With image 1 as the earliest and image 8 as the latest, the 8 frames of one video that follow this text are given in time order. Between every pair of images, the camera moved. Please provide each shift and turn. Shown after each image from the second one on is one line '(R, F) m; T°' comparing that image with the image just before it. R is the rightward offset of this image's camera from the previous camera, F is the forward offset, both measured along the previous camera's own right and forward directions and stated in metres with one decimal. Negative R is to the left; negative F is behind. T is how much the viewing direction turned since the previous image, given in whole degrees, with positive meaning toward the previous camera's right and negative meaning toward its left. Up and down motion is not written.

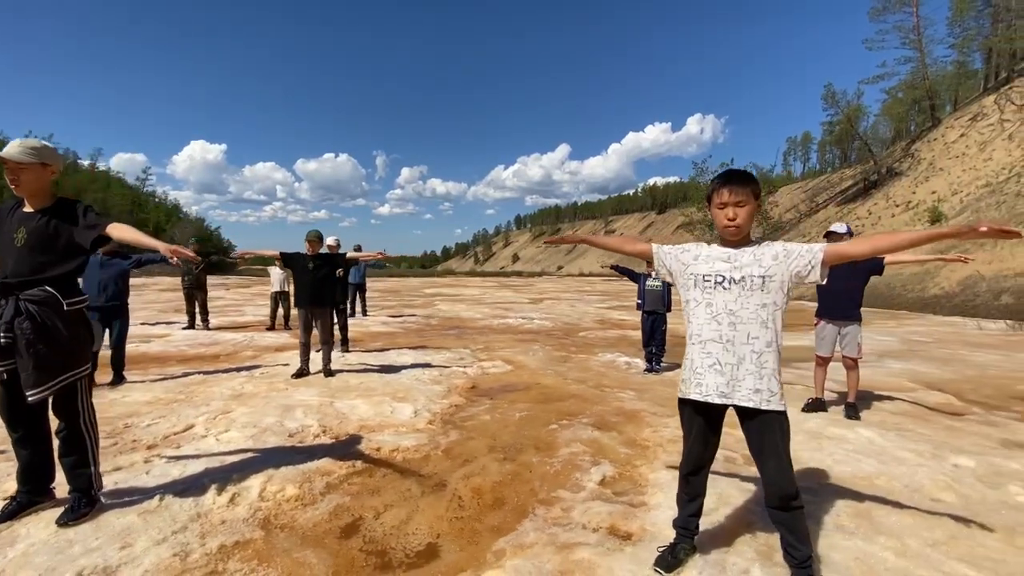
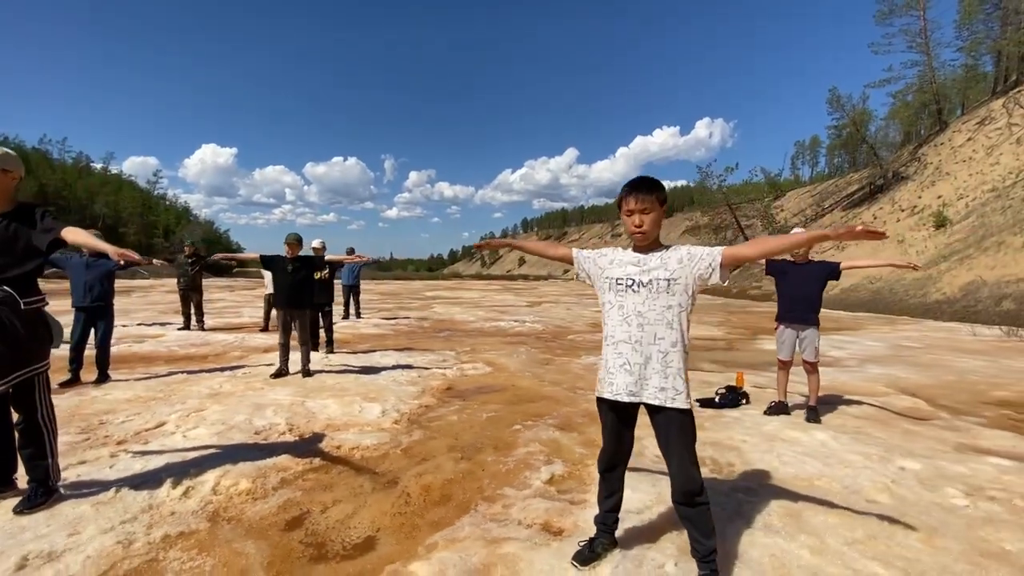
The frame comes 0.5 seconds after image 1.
(+0.5, -0.1) m; -1°
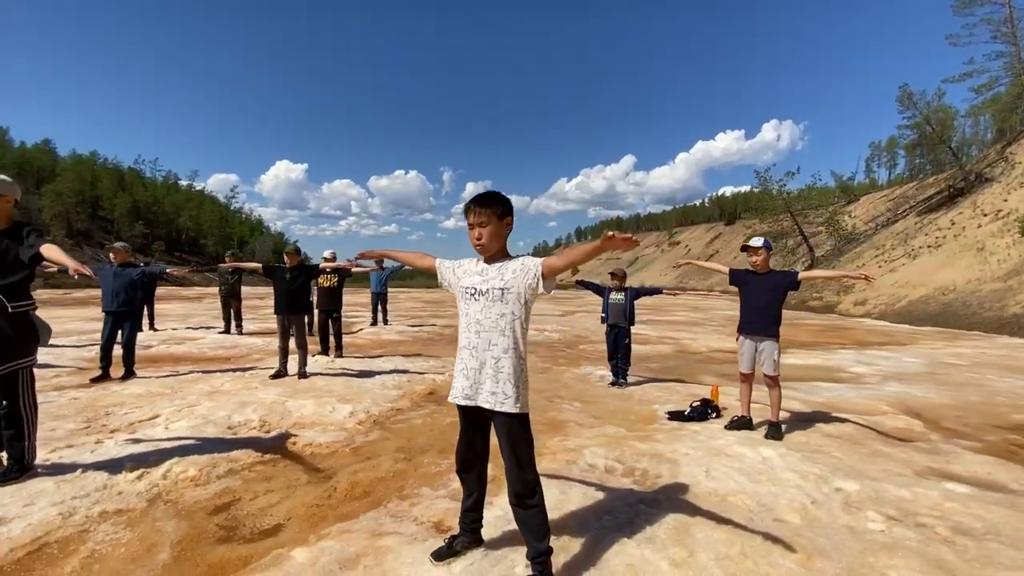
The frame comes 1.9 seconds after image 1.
(+1.2, -0.1) m; -7°
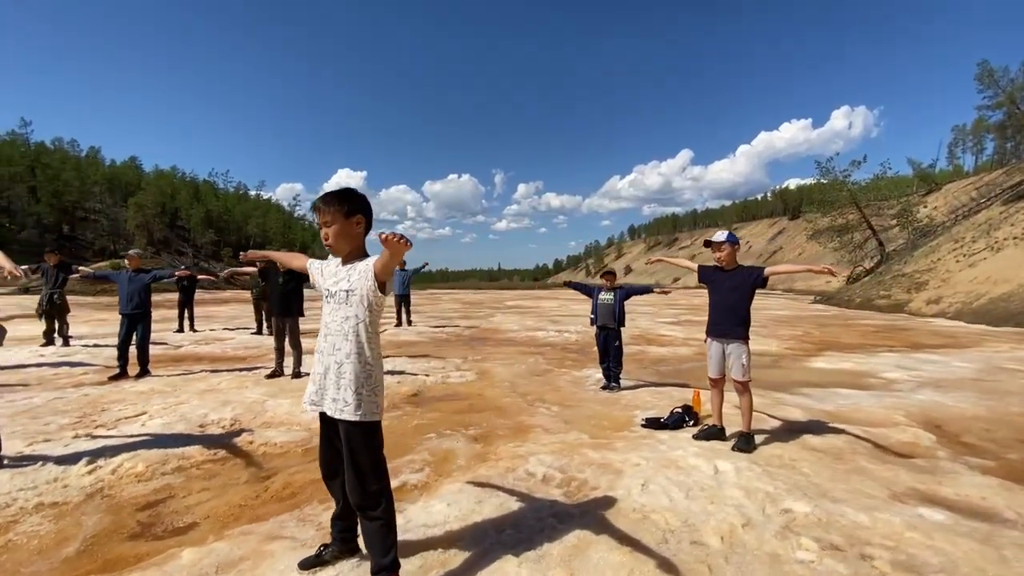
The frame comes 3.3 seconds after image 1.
(+1.1, +0.2) m; -6°
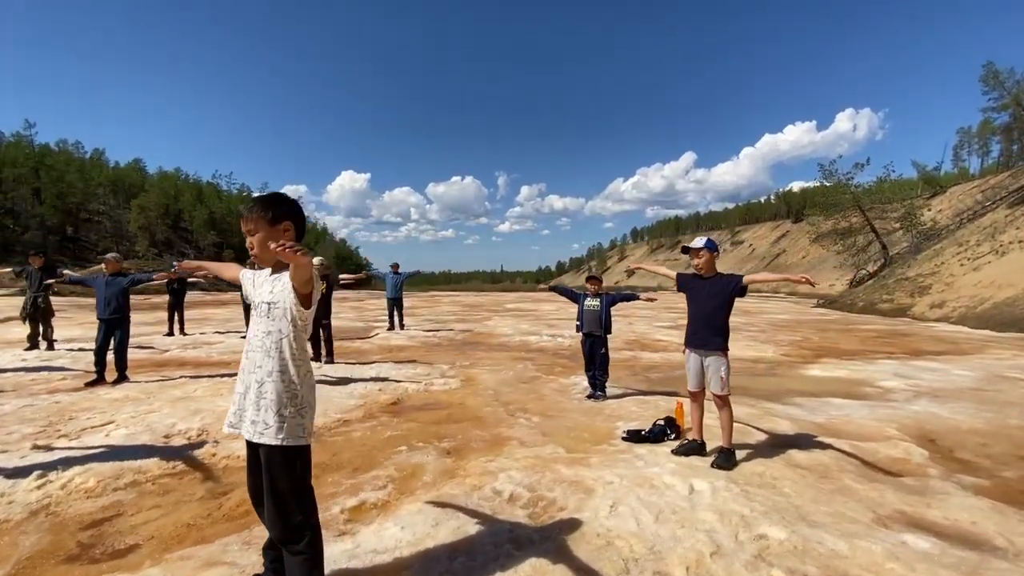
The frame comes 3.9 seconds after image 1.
(+0.3, +0.2) m; 0°
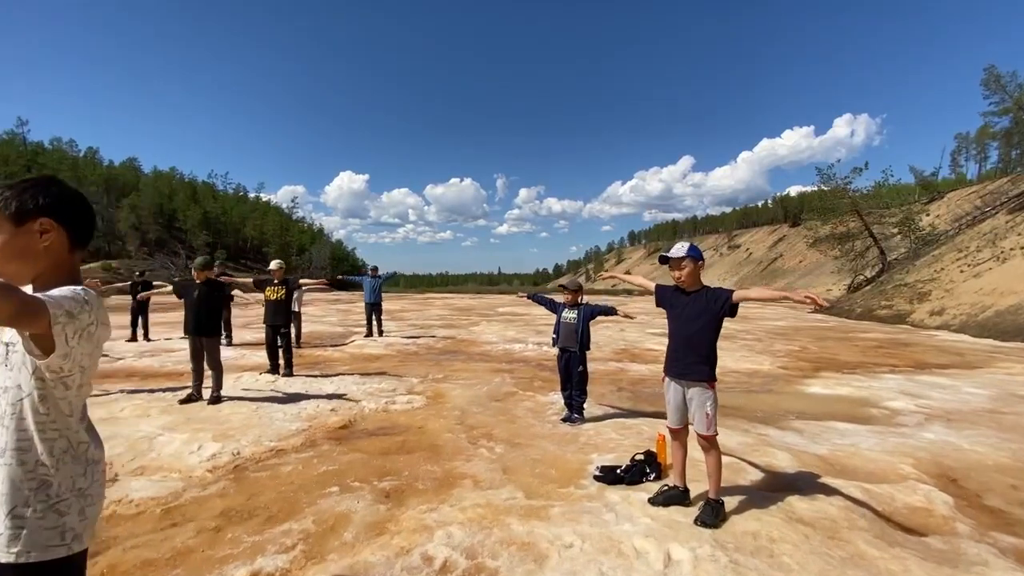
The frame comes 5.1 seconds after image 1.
(+0.4, +0.8) m; 0°
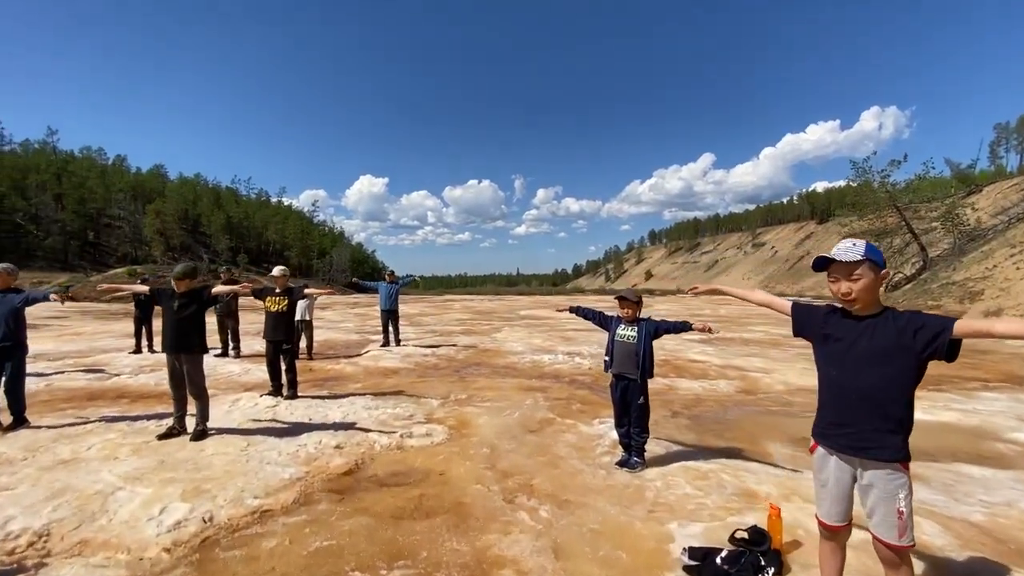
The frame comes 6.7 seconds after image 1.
(-0.3, +1.3) m; -2°
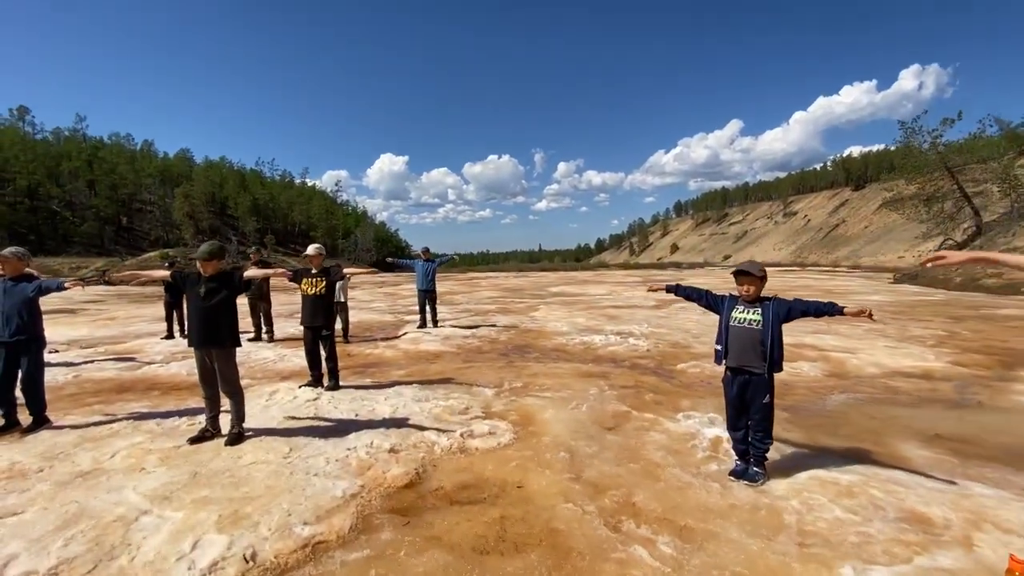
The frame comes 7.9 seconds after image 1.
(-0.6, +1.0) m; -3°
